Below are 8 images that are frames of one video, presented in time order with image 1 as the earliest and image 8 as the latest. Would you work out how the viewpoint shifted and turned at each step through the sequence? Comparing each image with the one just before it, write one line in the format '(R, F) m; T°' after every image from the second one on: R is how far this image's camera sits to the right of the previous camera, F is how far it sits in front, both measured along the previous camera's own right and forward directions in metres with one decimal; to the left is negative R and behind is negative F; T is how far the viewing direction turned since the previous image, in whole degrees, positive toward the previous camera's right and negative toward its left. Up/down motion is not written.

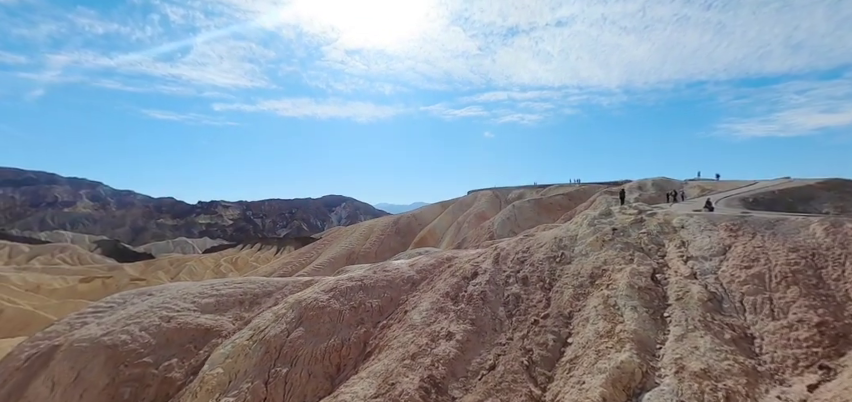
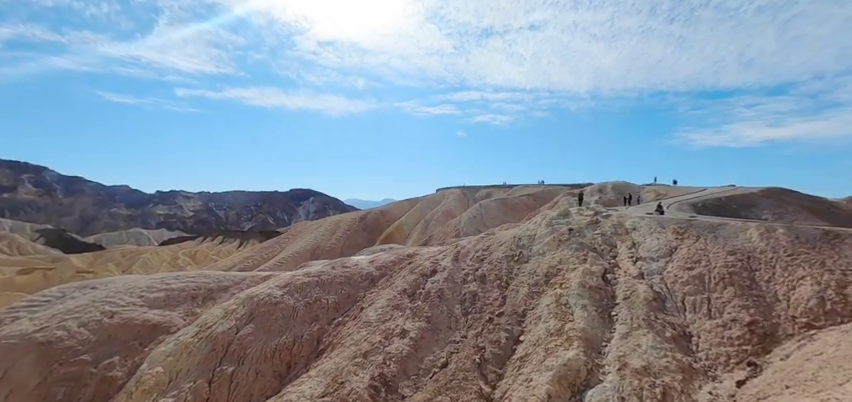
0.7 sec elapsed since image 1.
(+1.0, +0.4) m; +4°
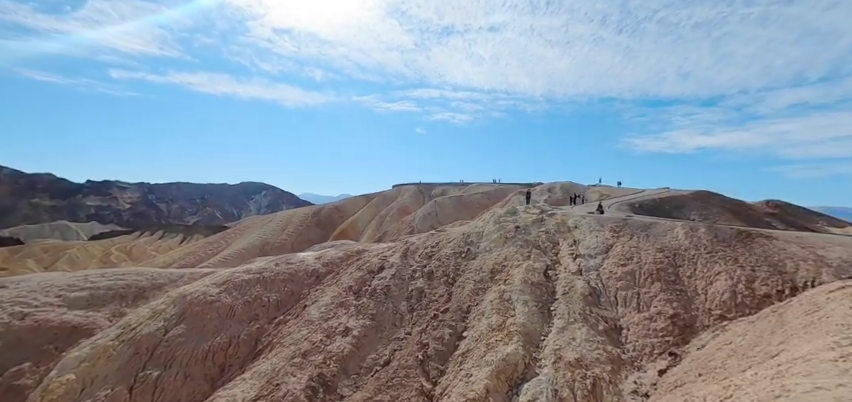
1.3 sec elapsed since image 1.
(+1.0, +0.4) m; +6°
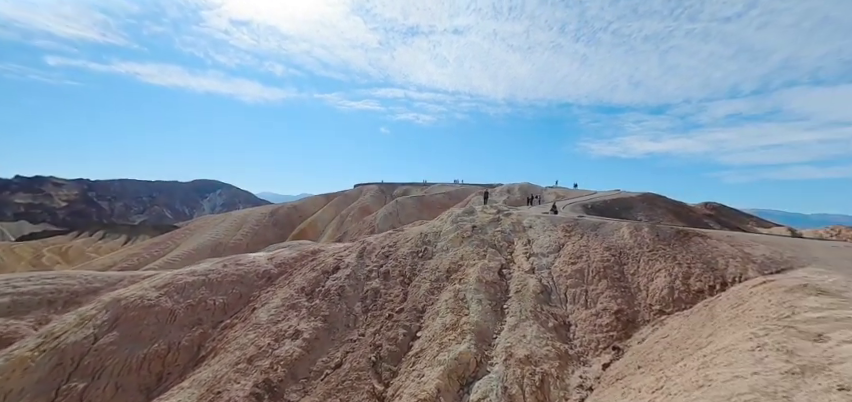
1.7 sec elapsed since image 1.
(+0.8, +0.2) m; +5°
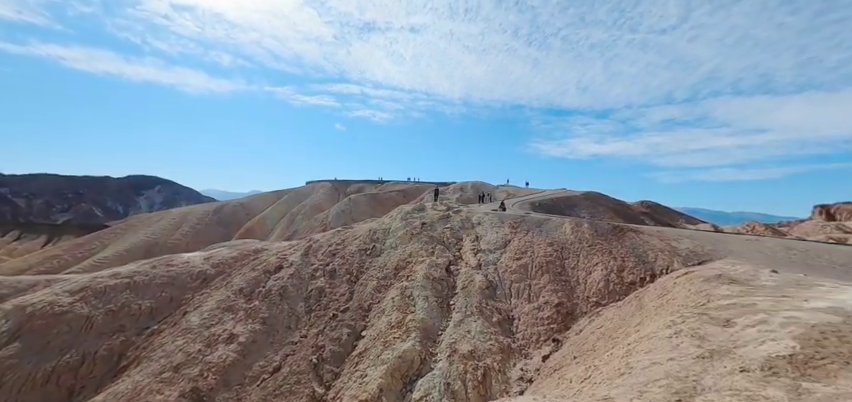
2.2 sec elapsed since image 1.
(+0.9, +0.3) m; +6°
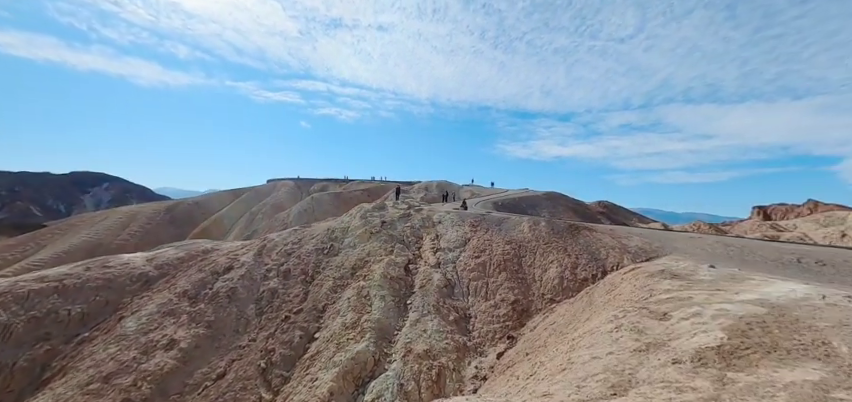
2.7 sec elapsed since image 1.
(+0.8, +0.3) m; +5°
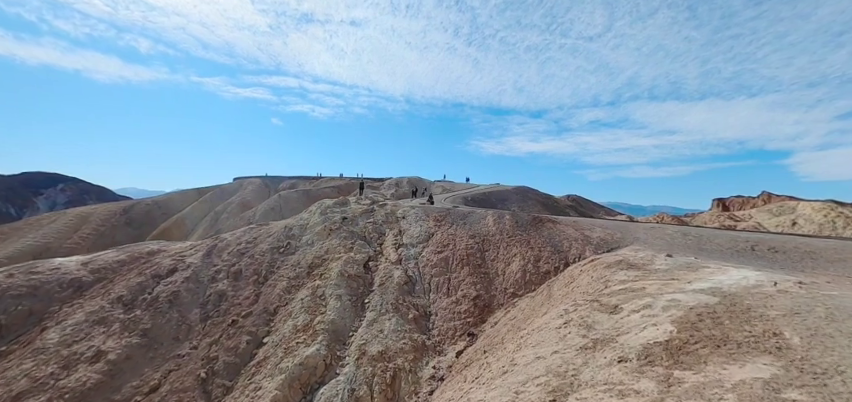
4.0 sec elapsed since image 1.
(+1.3, +0.9) m; +3°
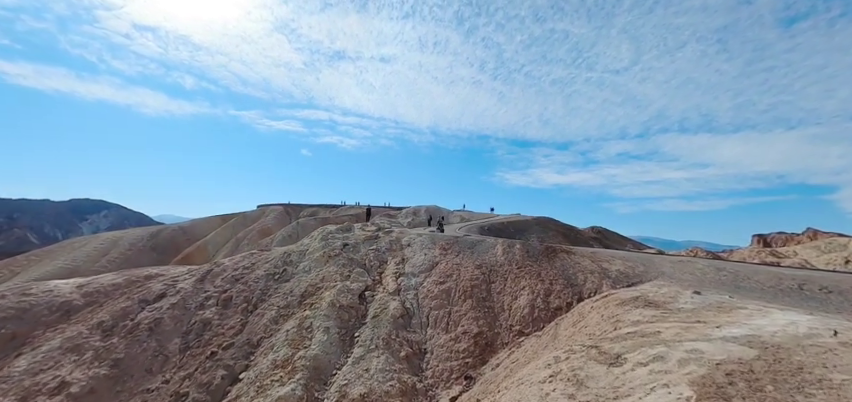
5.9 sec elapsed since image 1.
(+1.5, +1.4) m; -5°
